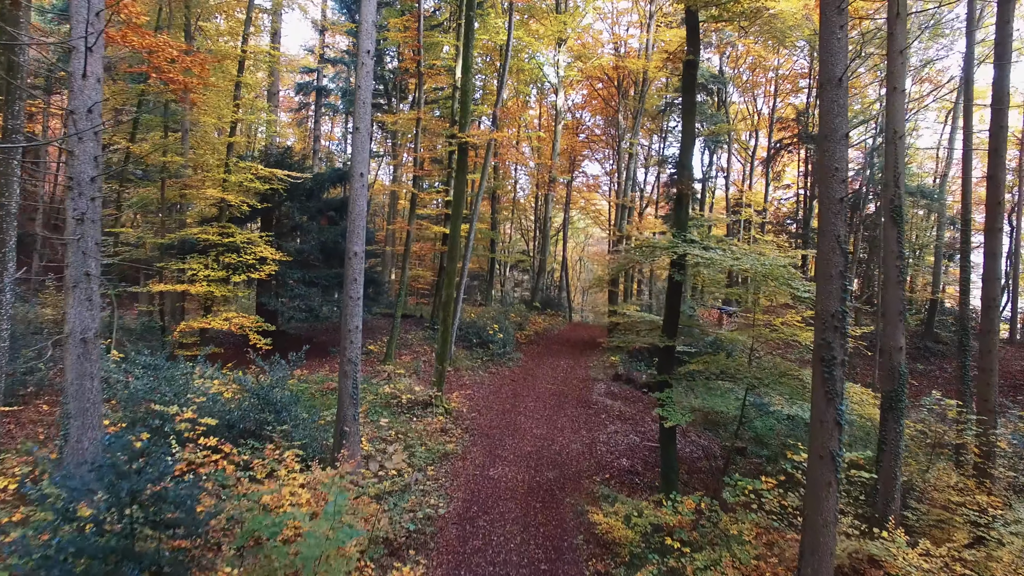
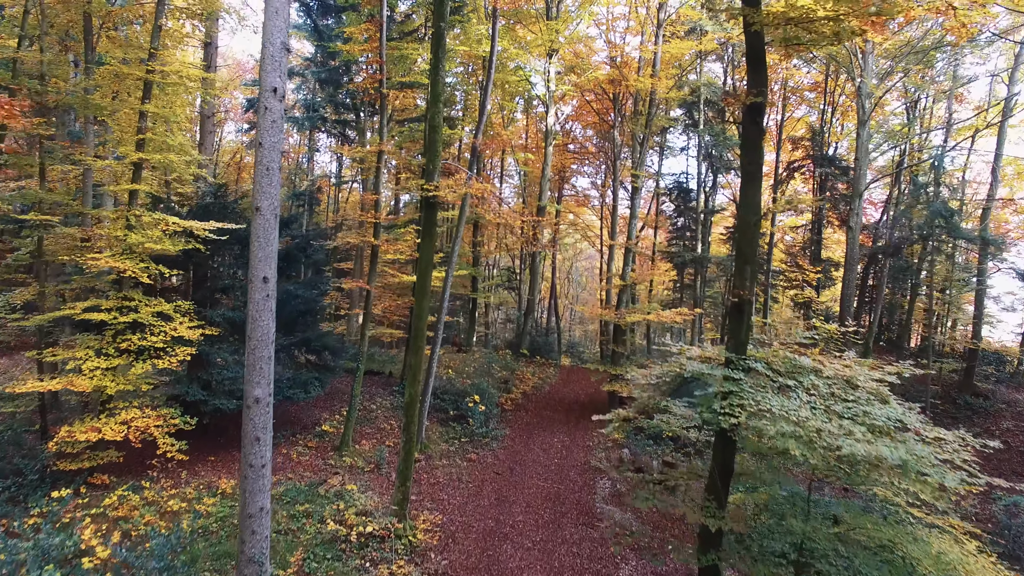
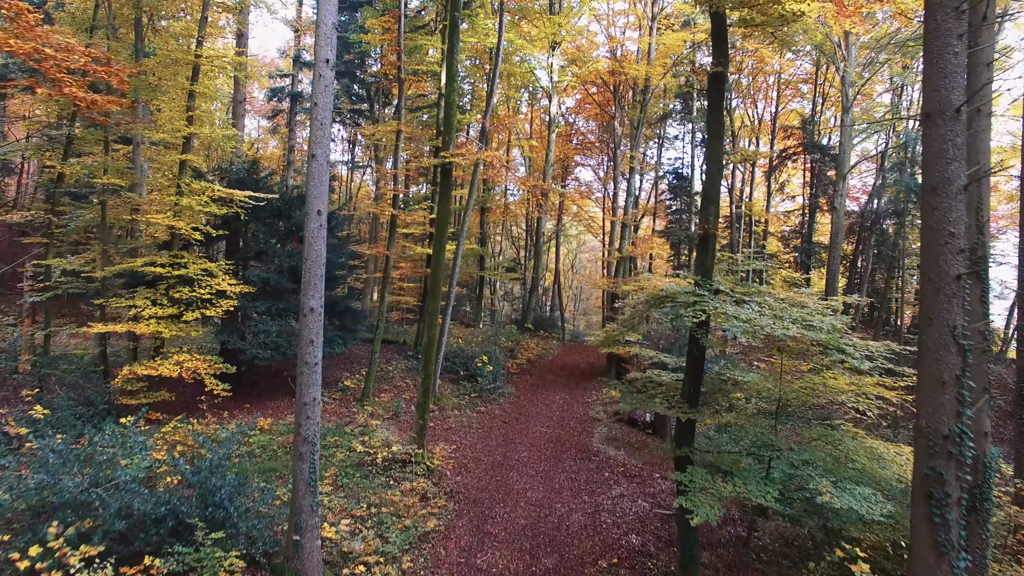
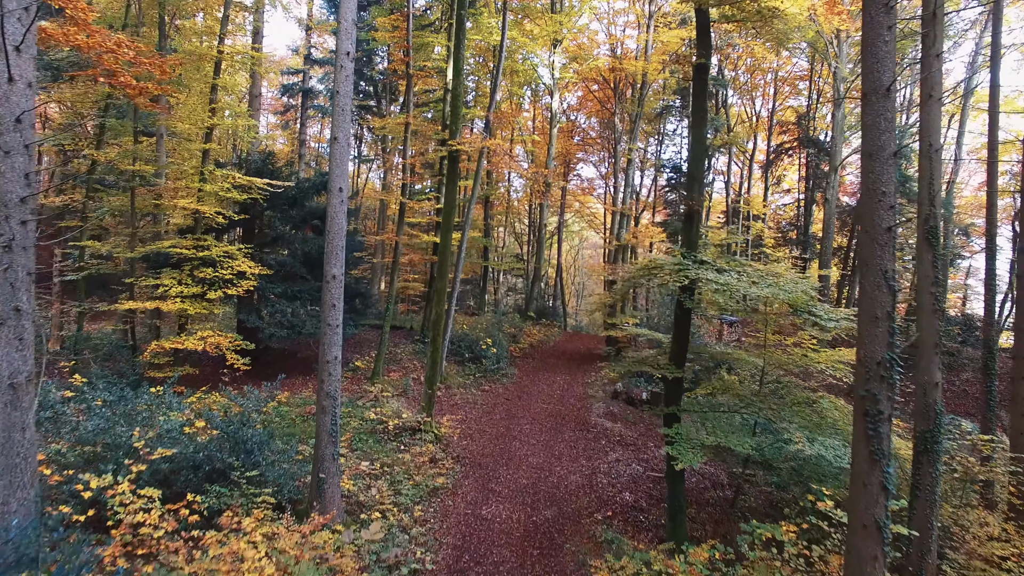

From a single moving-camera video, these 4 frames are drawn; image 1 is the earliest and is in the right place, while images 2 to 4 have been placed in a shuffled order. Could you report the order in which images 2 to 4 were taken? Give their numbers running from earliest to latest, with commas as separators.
4, 3, 2
